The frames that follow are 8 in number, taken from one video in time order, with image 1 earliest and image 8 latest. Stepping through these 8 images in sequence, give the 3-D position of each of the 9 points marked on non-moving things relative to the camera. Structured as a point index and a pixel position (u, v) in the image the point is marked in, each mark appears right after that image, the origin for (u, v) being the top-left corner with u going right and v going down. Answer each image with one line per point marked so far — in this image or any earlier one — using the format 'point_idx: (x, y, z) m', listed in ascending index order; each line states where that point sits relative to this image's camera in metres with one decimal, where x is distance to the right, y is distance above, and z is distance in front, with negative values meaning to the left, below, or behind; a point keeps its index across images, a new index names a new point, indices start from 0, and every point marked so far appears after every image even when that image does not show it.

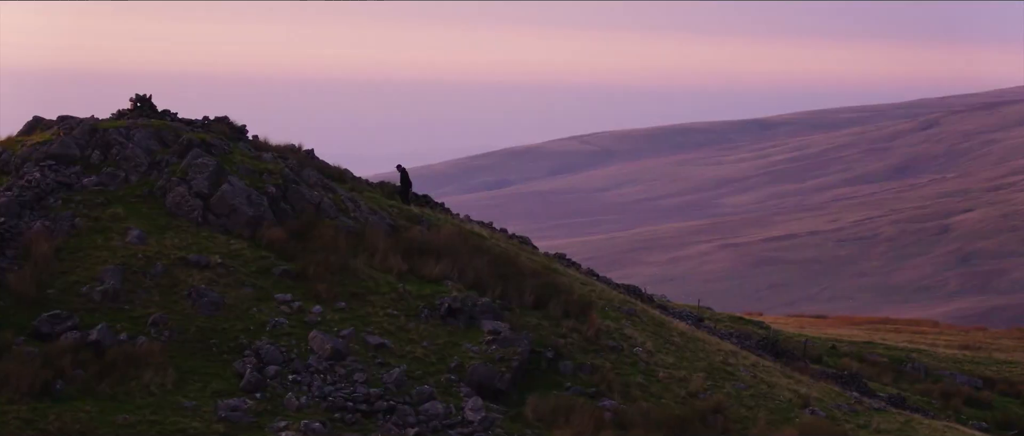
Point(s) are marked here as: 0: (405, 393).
0: (-1.5, -2.5, +13.9) m
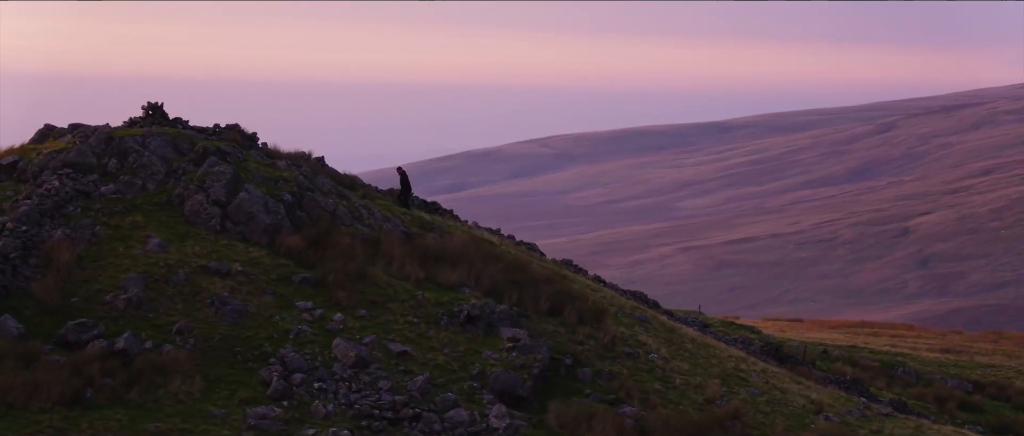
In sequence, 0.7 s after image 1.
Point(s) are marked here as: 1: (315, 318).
0: (-1.2, -2.6, +13.9) m
1: (-3.1, -1.6, +15.3) m
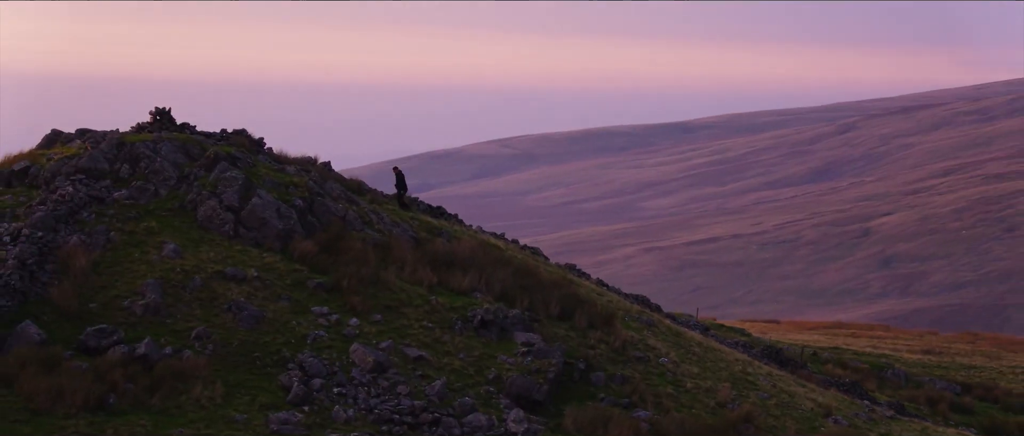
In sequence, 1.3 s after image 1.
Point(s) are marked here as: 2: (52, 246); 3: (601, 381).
0: (-0.9, -2.7, +14.0) m
1: (-2.9, -1.7, +15.3) m
2: (-7.3, -0.4, +15.4) m
3: (+1.5, -2.8, +16.7) m
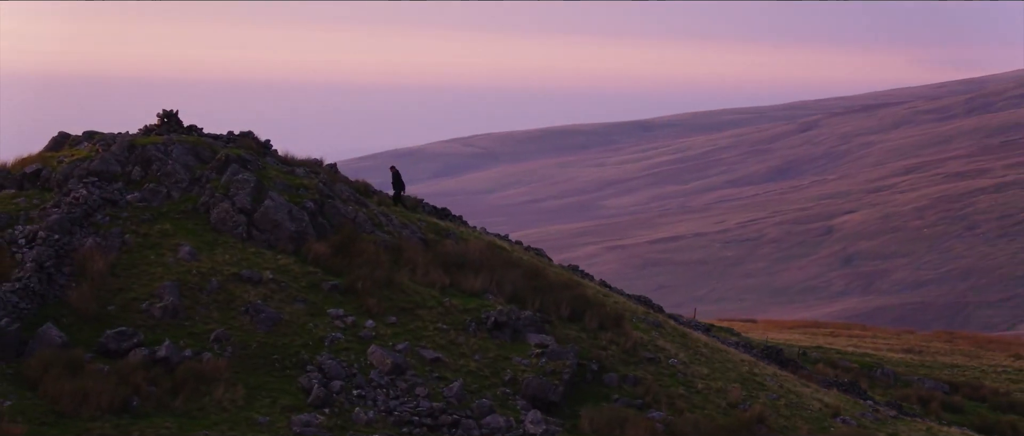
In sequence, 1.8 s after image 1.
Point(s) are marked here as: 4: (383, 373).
0: (-0.7, -2.7, +14.0) m
1: (-2.6, -1.7, +15.4) m
2: (-7.1, -0.5, +15.4) m
3: (+1.8, -2.9, +16.8) m
4: (-1.9, -2.3, +14.2) m
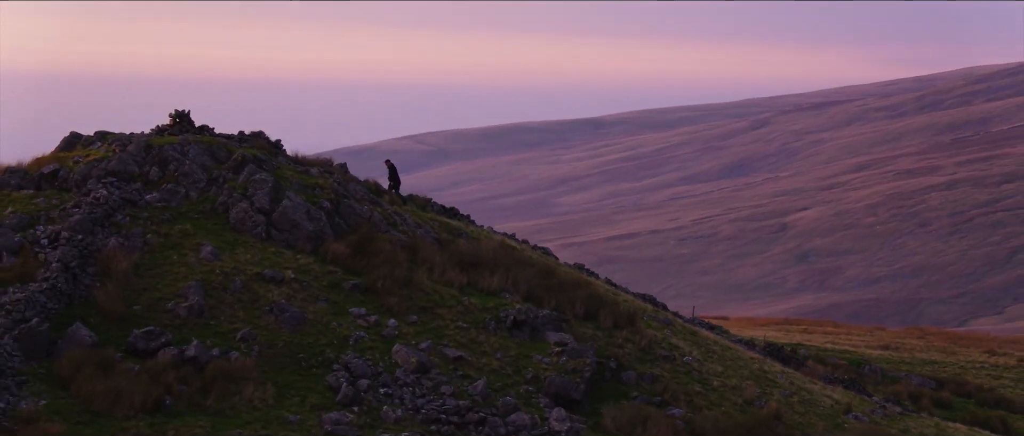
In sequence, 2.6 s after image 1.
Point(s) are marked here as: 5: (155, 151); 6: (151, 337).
0: (-0.3, -2.7, +14.2) m
1: (-2.3, -1.7, +15.5) m
2: (-6.7, -0.5, +15.5) m
3: (+2.1, -2.8, +16.9) m
4: (-1.5, -2.3, +14.3) m
5: (-6.9, +1.3, +18.7) m
6: (-5.1, -1.7, +13.6) m
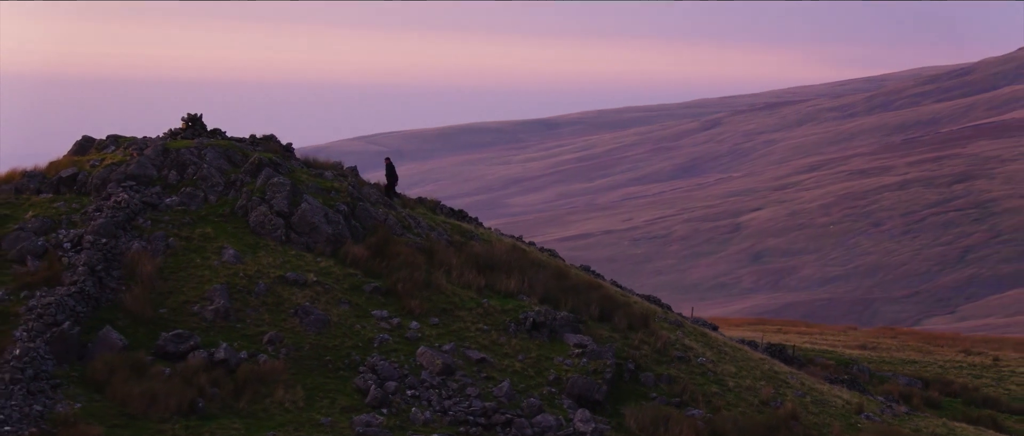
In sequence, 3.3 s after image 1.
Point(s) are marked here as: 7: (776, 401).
0: (+0.1, -2.8, +14.3) m
1: (-1.9, -1.8, +15.6) m
2: (-6.4, -0.6, +15.6) m
3: (+2.5, -2.9, +17.1) m
4: (-1.2, -2.3, +14.4) m
5: (-6.6, +1.2, +18.8) m
6: (-4.7, -1.7, +13.7) m
7: (+5.0, -3.5, +18.3) m
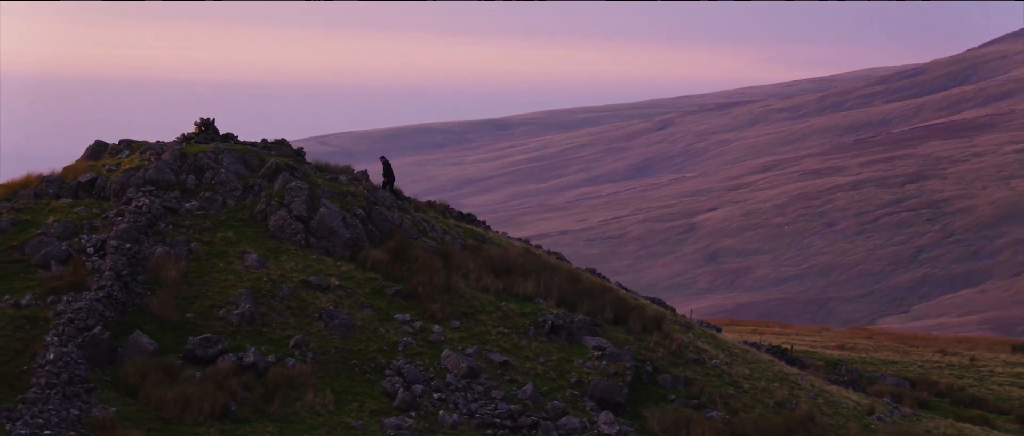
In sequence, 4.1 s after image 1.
0: (+0.4, -2.9, +14.4) m
1: (-1.6, -1.8, +15.7) m
2: (-6.0, -0.6, +15.6) m
3: (+2.8, -3.0, +17.2) m
4: (-0.8, -2.4, +14.5) m
5: (-6.2, +1.1, +18.8) m
6: (-4.3, -1.8, +13.8) m
7: (+5.3, -3.5, +18.5) m
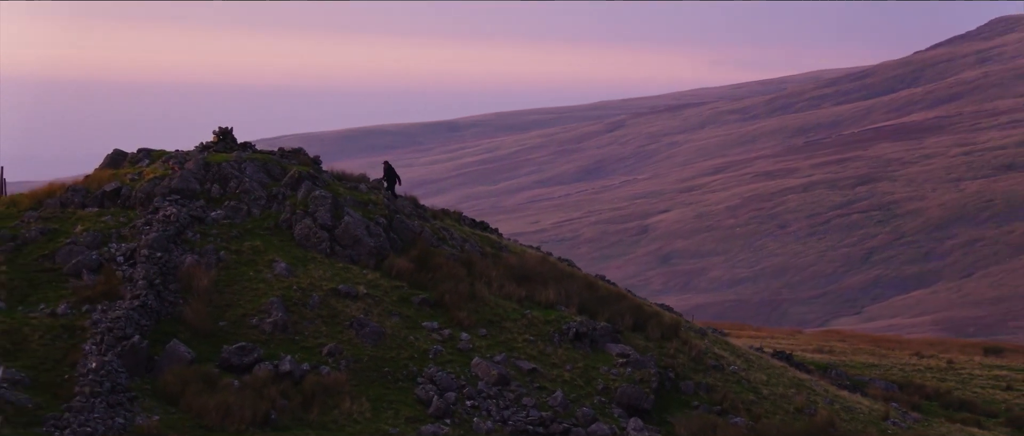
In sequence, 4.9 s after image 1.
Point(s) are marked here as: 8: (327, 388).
0: (+0.9, -3.0, +14.6) m
1: (-1.1, -2.0, +15.9) m
2: (-5.6, -0.8, +15.8) m
3: (+3.3, -3.1, +17.4) m
4: (-0.3, -2.5, +14.7) m
5: (-5.8, +1.0, +19.0) m
6: (-3.9, -1.9, +13.9) m
7: (+5.8, -3.7, +18.7) m
8: (-2.6, -2.4, +13.4) m
